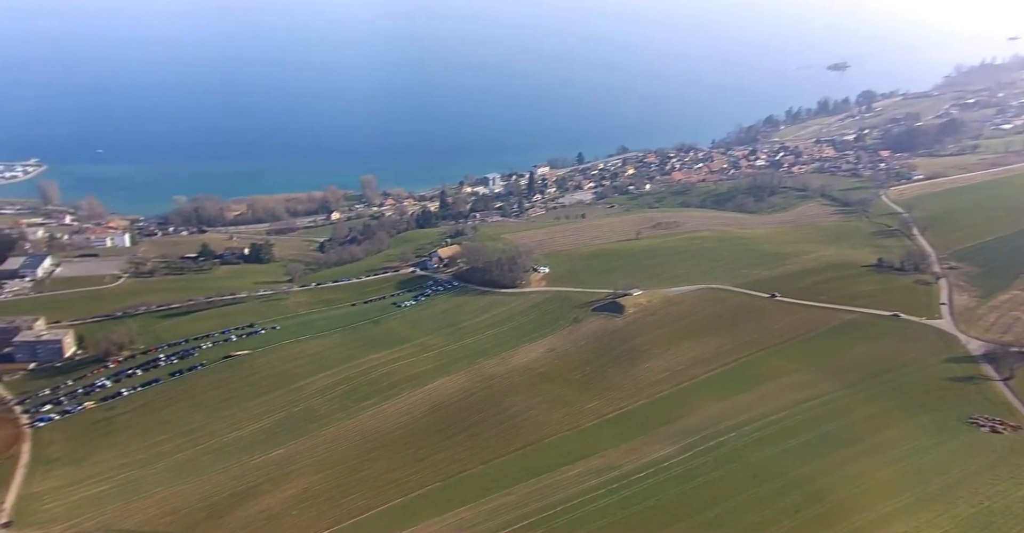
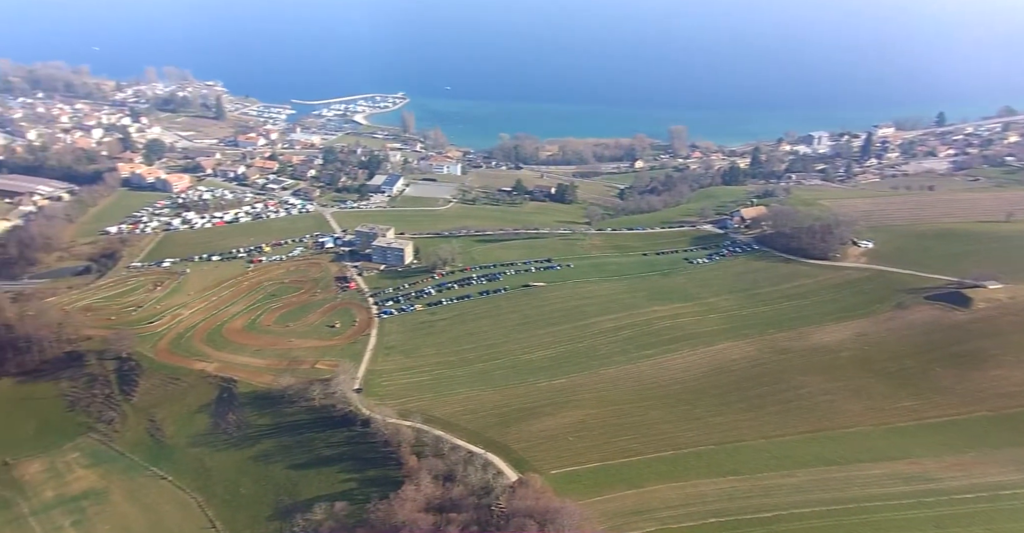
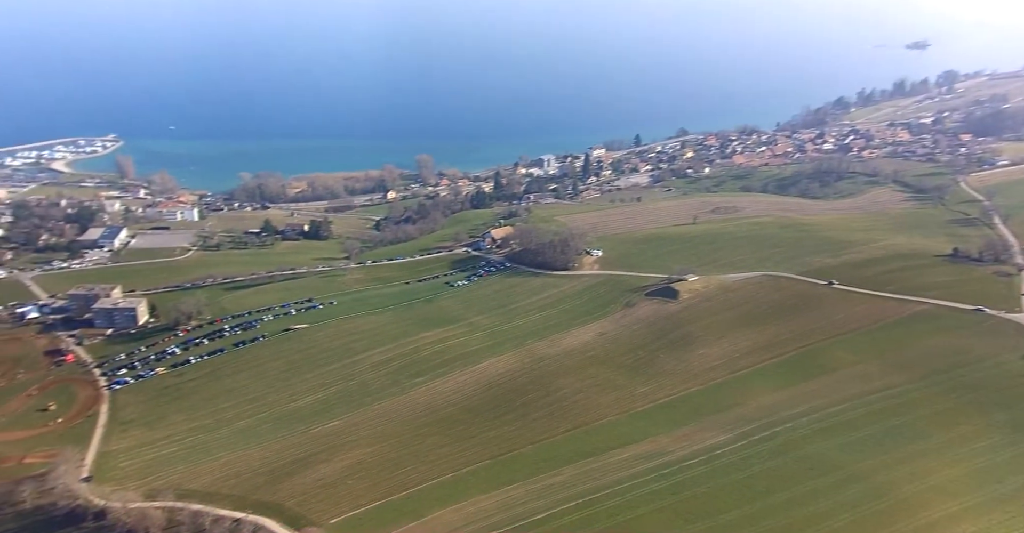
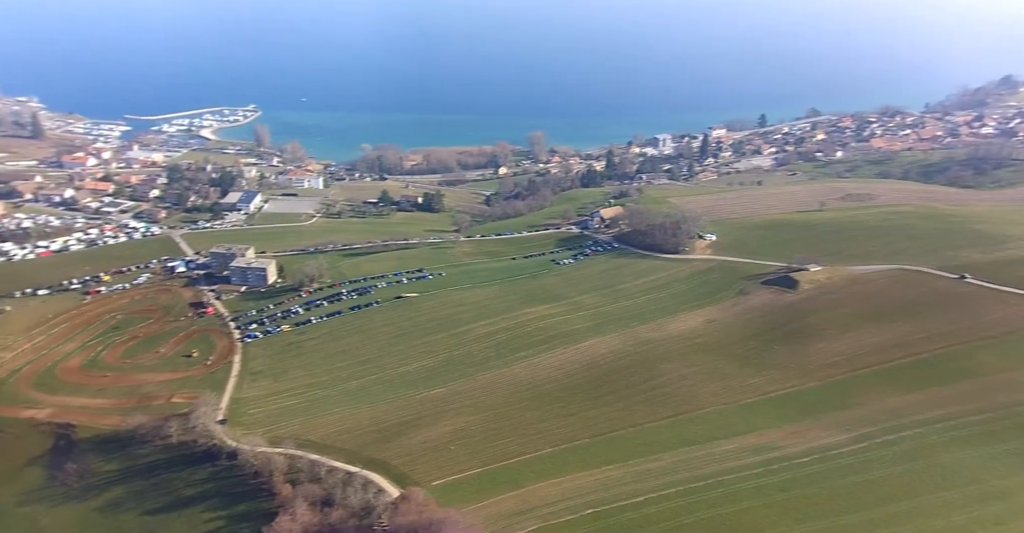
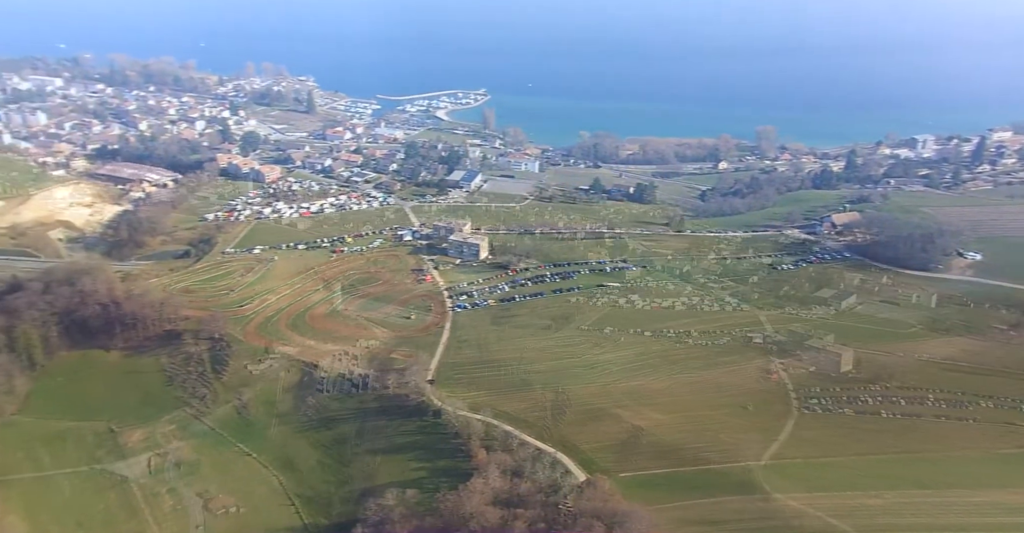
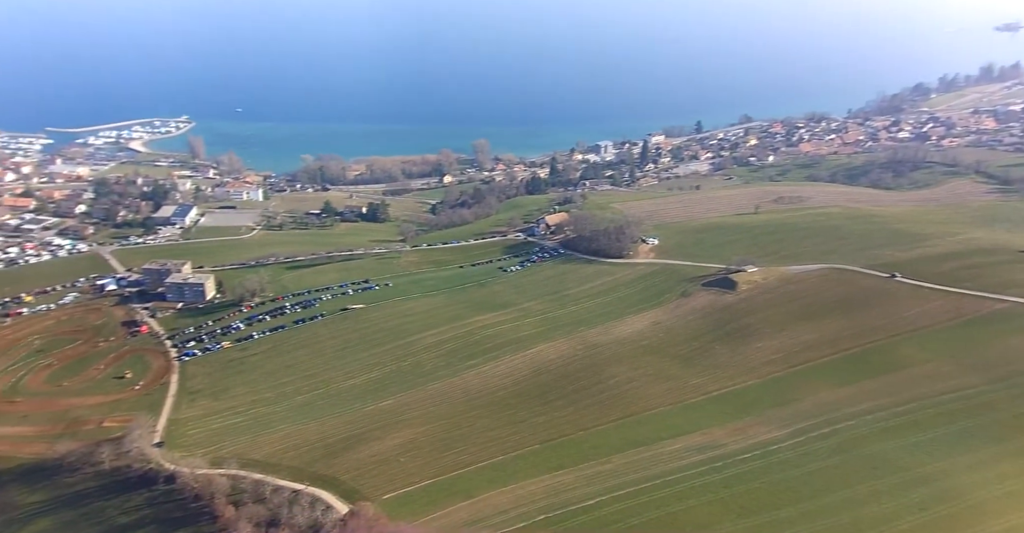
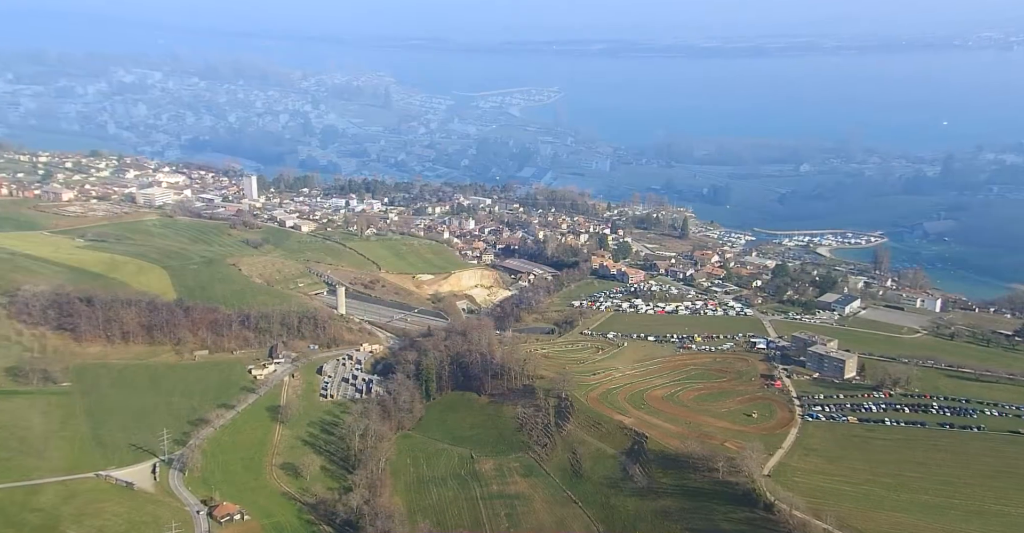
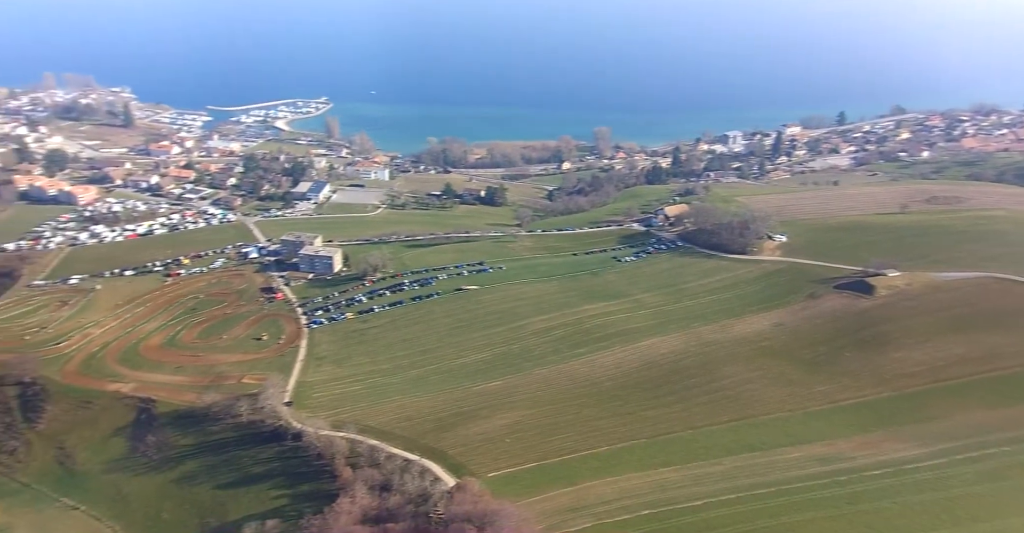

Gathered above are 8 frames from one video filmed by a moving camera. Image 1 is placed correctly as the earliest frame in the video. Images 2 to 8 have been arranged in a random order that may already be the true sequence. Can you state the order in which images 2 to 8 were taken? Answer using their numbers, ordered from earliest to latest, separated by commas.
3, 6, 4, 8, 2, 5, 7
